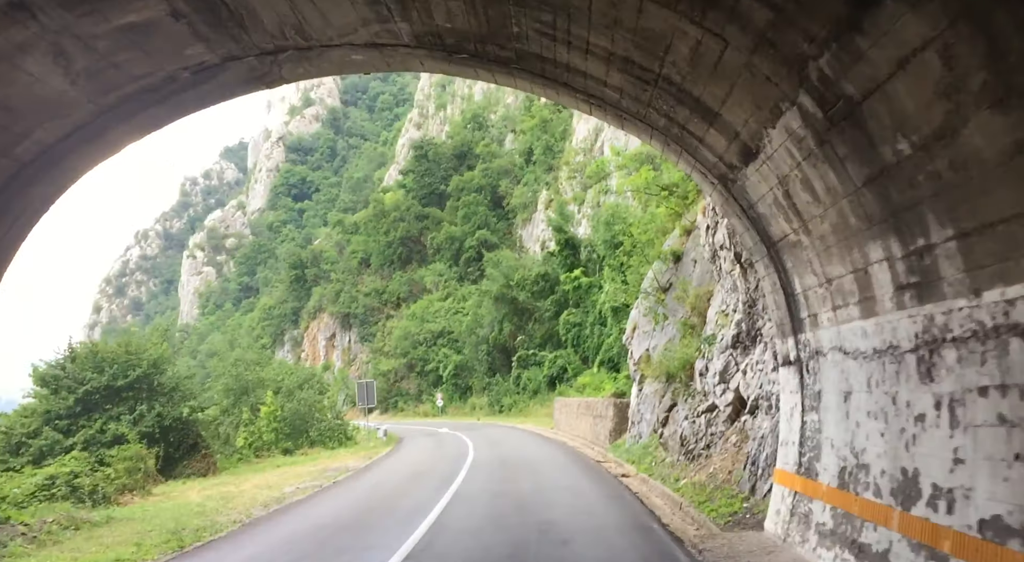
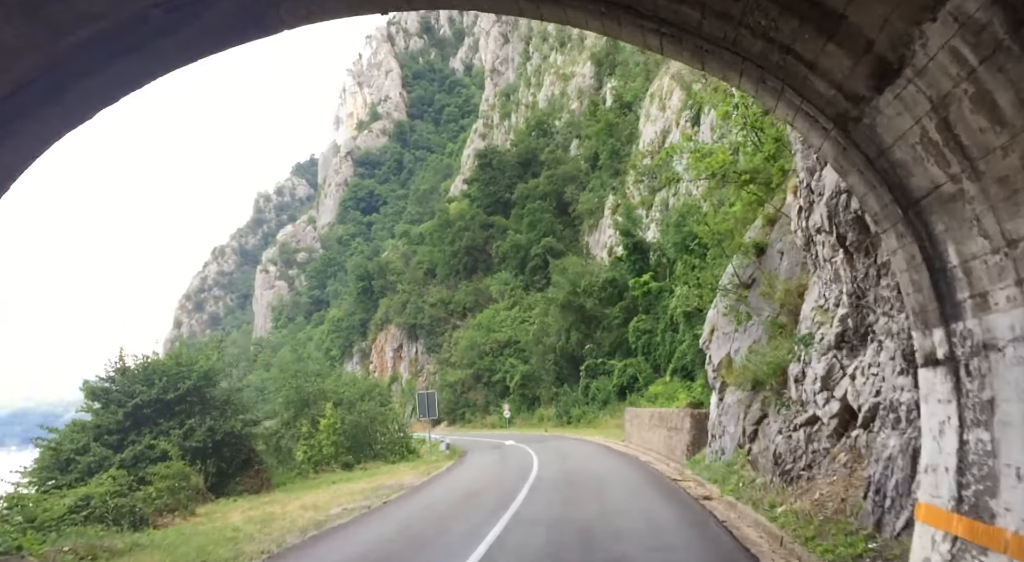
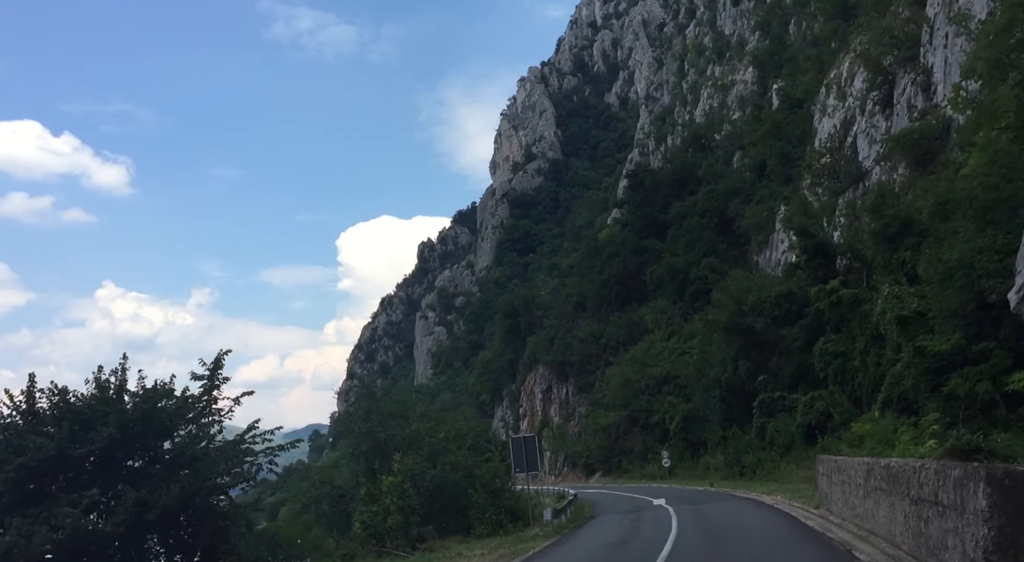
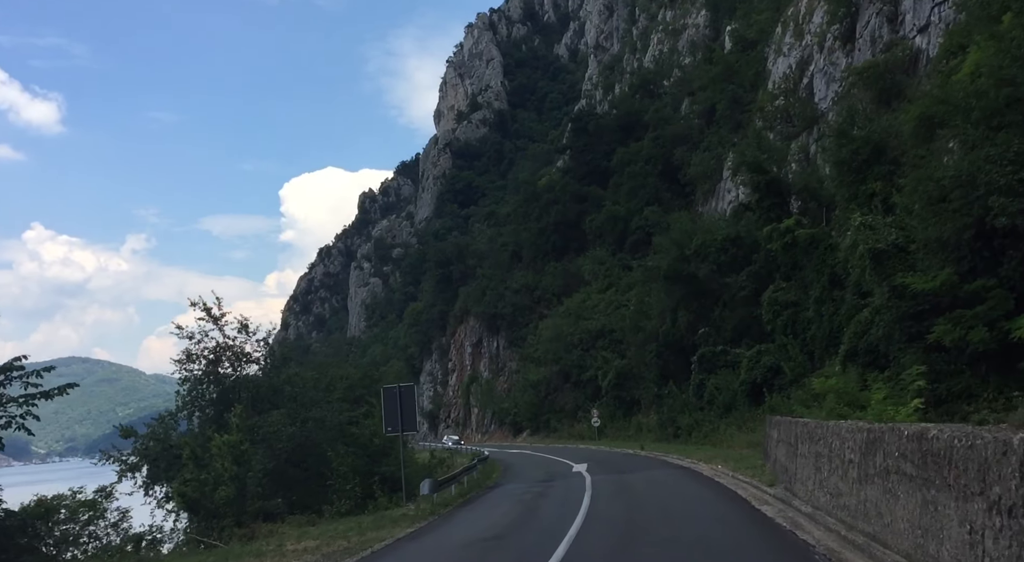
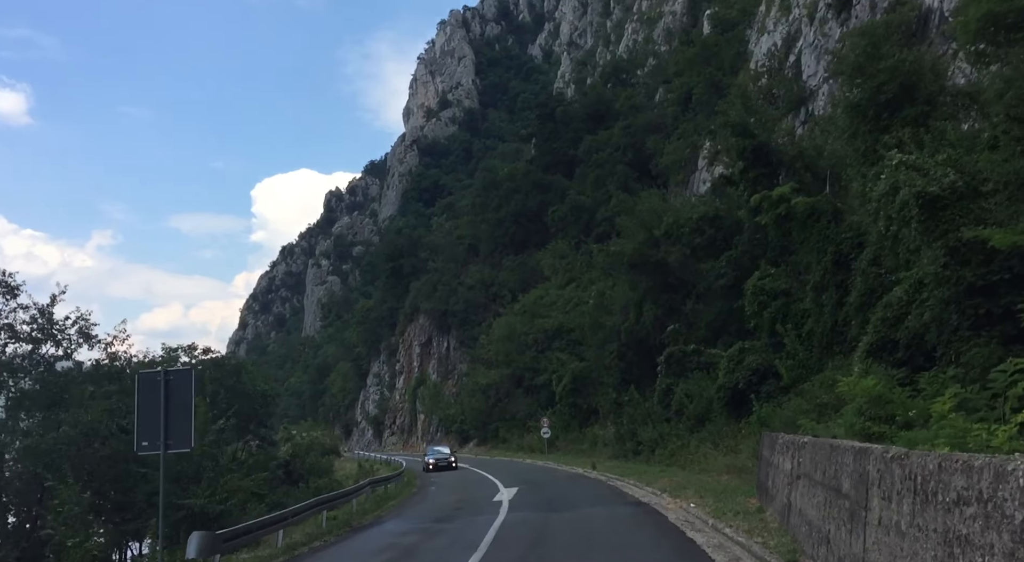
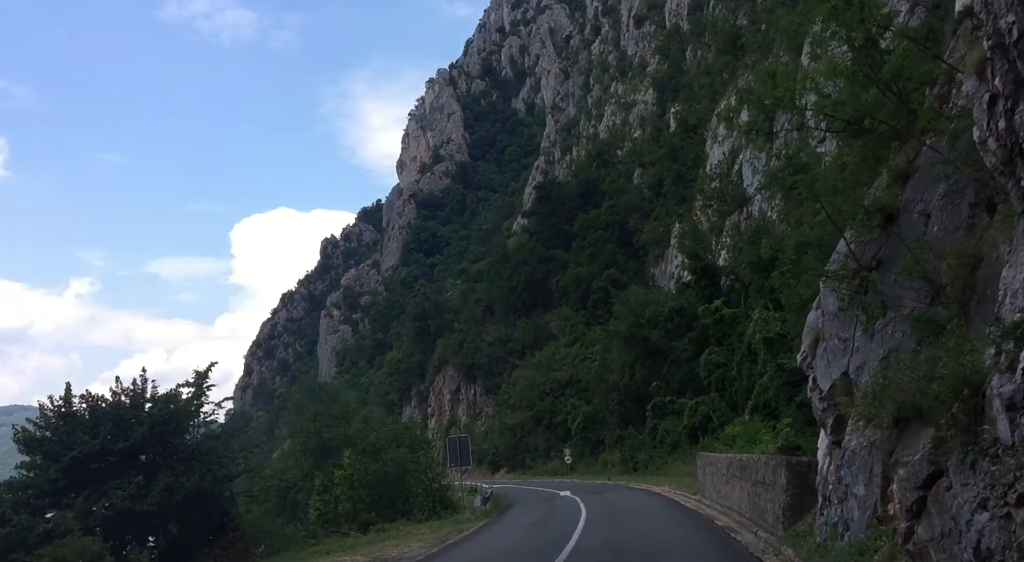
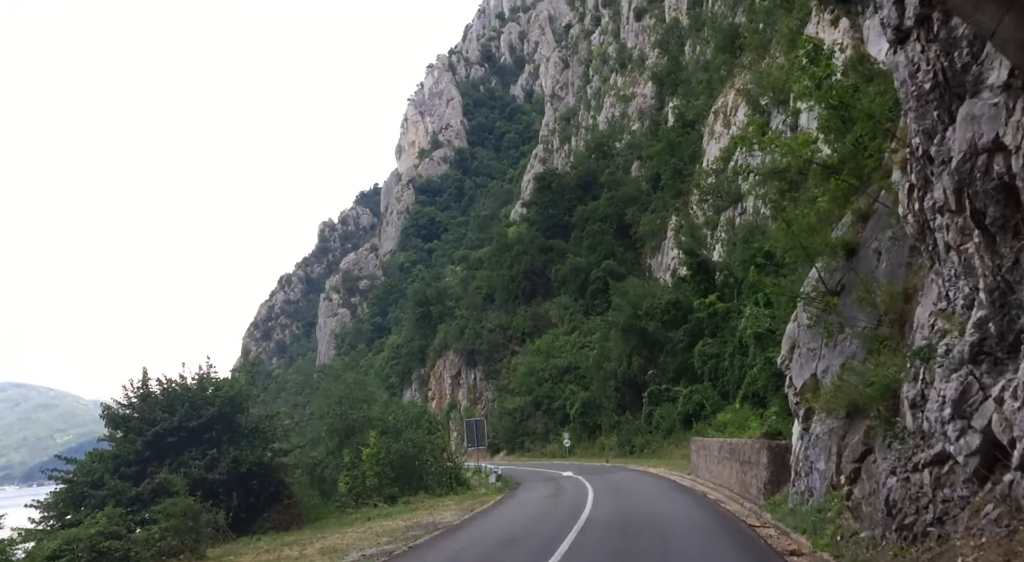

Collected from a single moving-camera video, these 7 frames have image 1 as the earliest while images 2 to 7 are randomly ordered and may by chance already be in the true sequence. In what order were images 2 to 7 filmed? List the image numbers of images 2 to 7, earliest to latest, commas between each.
2, 7, 6, 3, 4, 5
